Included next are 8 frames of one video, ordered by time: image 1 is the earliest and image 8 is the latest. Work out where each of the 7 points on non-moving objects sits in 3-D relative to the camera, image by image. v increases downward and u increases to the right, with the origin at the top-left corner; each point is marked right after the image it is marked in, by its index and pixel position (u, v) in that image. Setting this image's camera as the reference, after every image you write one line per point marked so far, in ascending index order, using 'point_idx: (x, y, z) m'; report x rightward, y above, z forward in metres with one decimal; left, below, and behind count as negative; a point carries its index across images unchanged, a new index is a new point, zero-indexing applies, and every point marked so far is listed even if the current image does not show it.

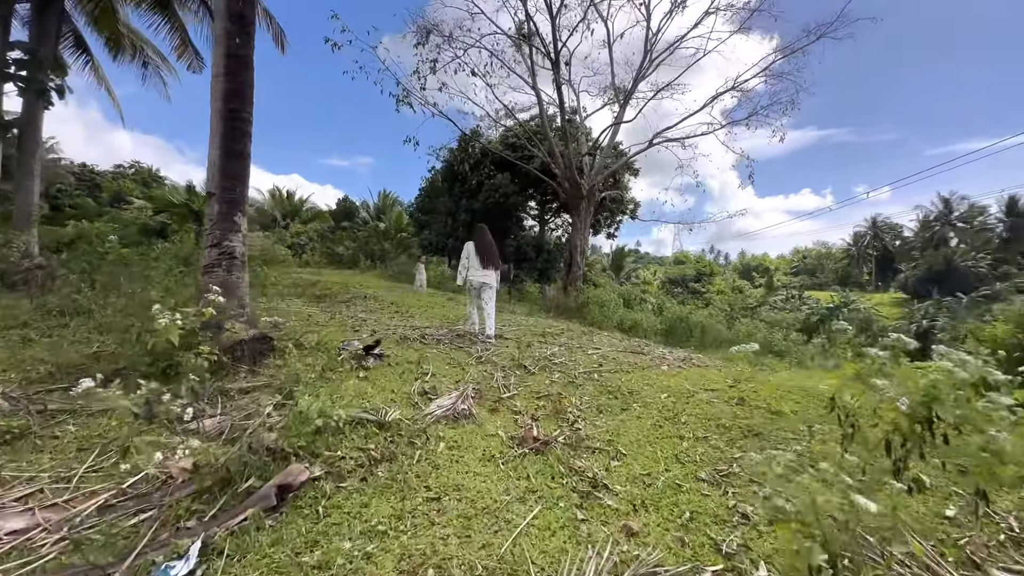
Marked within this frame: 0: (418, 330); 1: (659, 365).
0: (-1.1, -0.5, +5.4) m
1: (+1.3, -0.7, +4.2) m
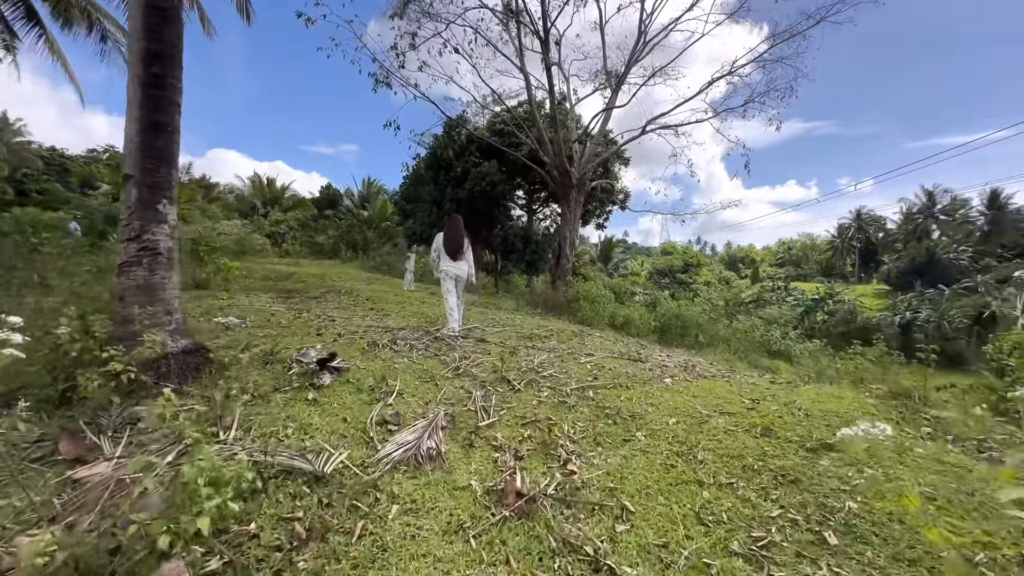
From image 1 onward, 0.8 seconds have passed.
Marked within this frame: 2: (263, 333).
0: (-1.2, -0.5, +4.8) m
1: (+1.2, -0.7, +3.7) m
2: (-2.4, -0.5, +4.5) m
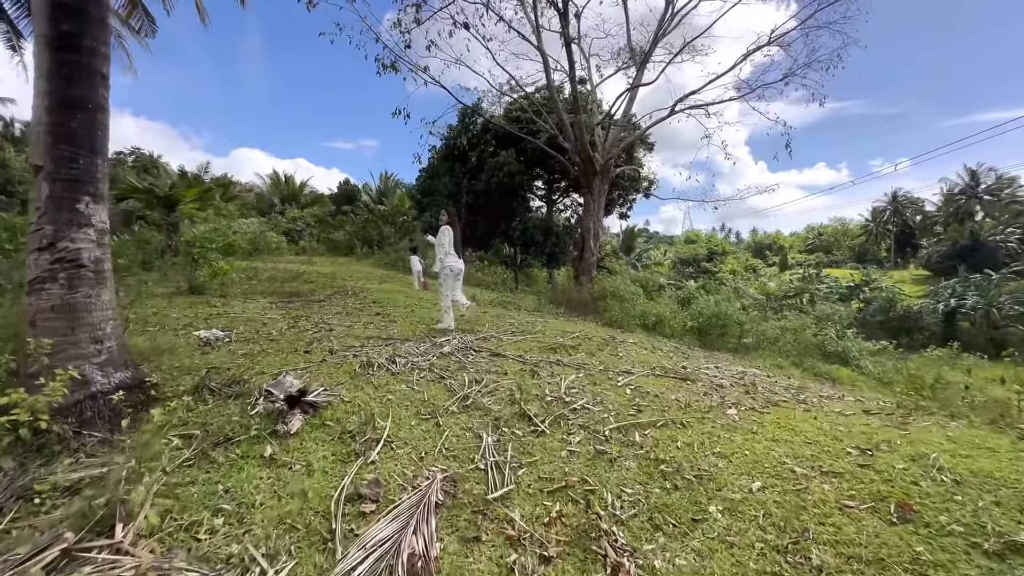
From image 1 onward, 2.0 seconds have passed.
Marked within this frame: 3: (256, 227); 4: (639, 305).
0: (-1.0, -0.5, +4.1) m
1: (+1.3, -0.7, +2.9) m
2: (-2.2, -0.5, +3.9) m
3: (-10.3, +2.5, +19.2) m
4: (+2.2, -0.3, +7.9) m
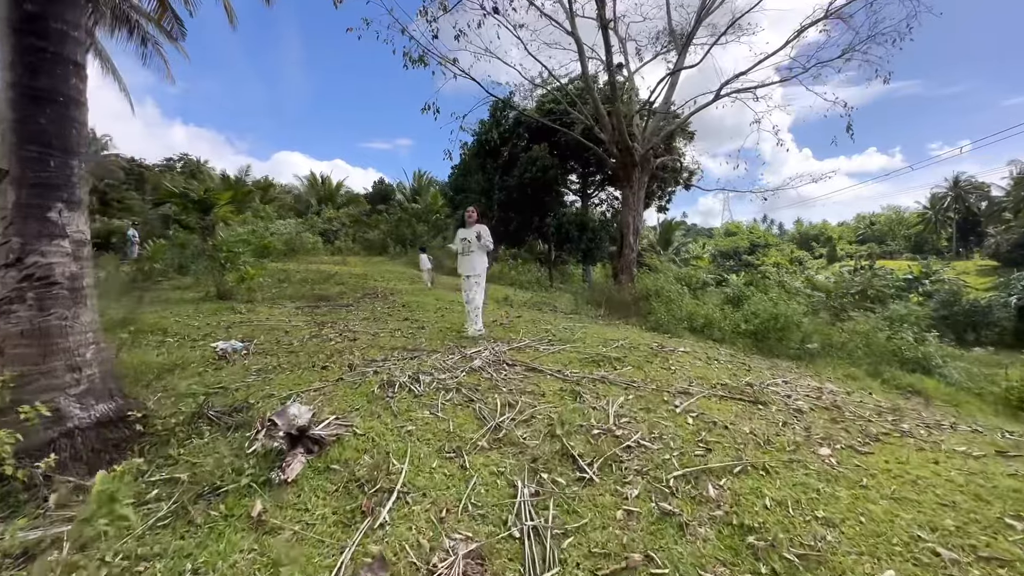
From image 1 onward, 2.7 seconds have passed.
0: (-0.8, -0.6, +3.7) m
1: (+1.5, -0.8, +2.4) m
2: (-1.9, -0.6, +3.6) m
3: (-9.0, +2.5, +19.4) m
4: (+2.7, -0.3, +7.3) m
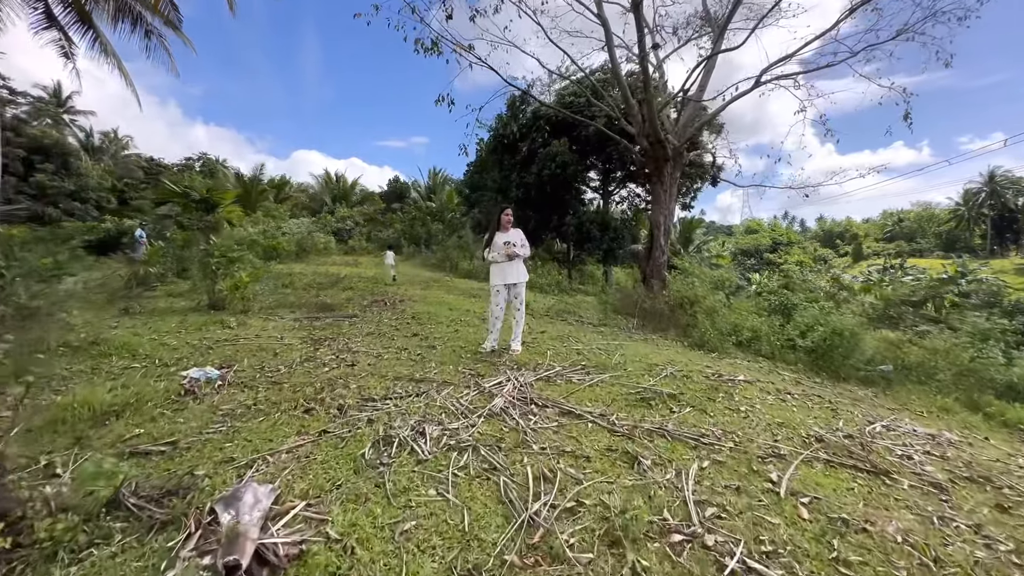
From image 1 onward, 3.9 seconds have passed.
0: (-0.6, -0.7, +3.0) m
1: (+1.7, -0.9, +1.6) m
2: (-1.7, -0.7, +2.9) m
3: (-8.3, +2.4, +18.9) m
4: (+3.0, -0.4, +6.5) m
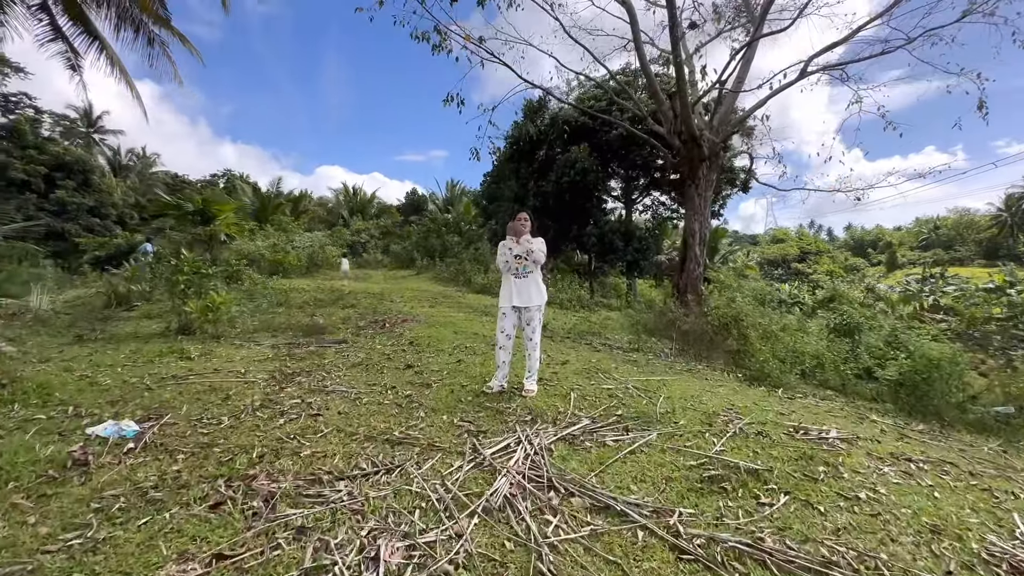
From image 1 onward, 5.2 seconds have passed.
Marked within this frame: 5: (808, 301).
0: (-0.5, -0.9, +2.1) m
1: (+1.6, -1.0, +0.6) m
2: (-1.7, -0.9, +2.0) m
3: (-7.6, +1.8, +18.4) m
4: (+3.2, -0.6, +5.4) m
5: (+5.7, -0.2, +9.0) m
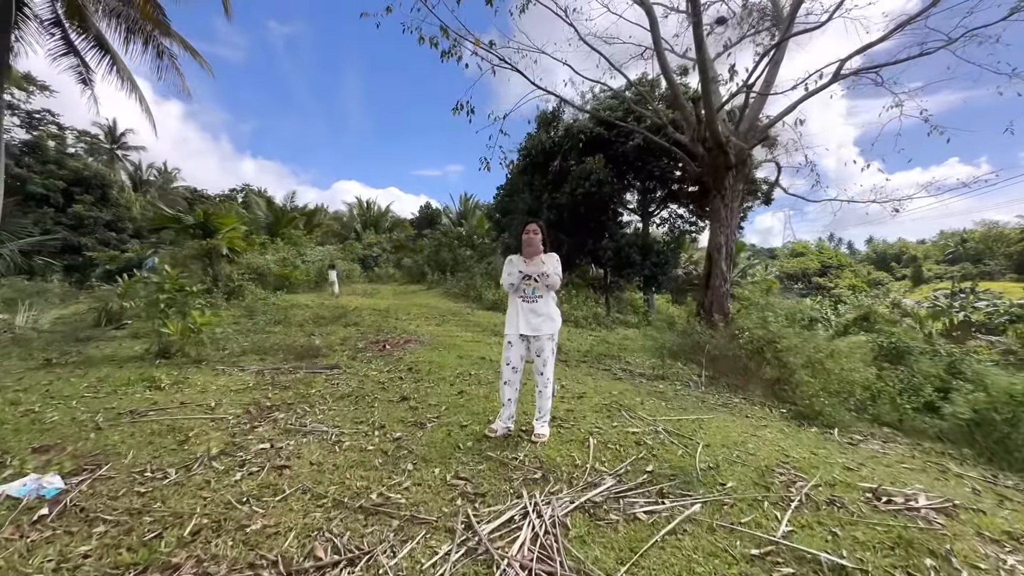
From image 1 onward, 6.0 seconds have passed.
0: (-0.5, -1.0, +1.5) m
1: (+1.6, -1.1, -0.1) m
2: (-1.7, -1.0, +1.5) m
3: (-7.1, +1.3, +18.1) m
4: (+3.3, -0.8, +4.7) m
5: (+5.9, -0.6, +8.3) m
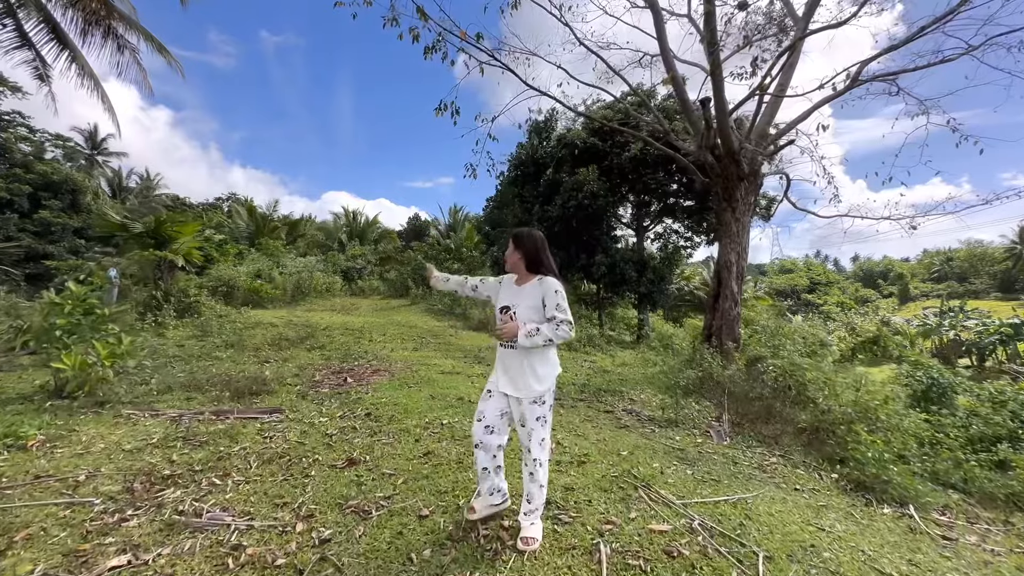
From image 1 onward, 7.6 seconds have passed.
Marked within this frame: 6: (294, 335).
0: (-0.6, -1.1, +0.6) m
1: (+1.6, -1.2, -0.9) m
2: (-1.8, -1.1, +0.6) m
3: (-7.5, +0.8, +17.1) m
4: (+3.2, -1.1, +3.9) m
5: (+5.7, -0.9, +7.5) m
6: (-3.6, -0.8, +7.8) m
